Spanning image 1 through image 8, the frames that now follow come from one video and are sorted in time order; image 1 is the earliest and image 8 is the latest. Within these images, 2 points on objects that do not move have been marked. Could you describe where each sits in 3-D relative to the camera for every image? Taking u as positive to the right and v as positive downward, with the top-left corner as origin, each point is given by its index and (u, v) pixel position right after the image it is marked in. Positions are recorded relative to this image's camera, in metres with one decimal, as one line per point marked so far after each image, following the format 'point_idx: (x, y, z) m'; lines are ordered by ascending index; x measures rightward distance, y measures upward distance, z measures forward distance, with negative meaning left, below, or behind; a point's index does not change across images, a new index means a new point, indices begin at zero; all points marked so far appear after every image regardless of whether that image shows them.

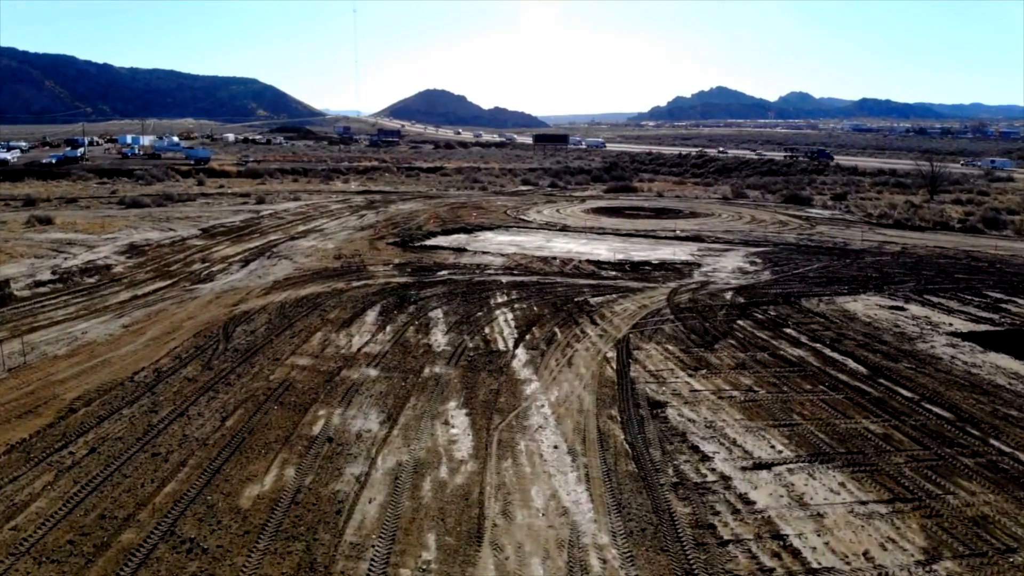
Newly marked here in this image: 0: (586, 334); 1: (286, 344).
0: (+2.1, -1.2, +19.7) m
1: (-5.9, -1.5, +18.5) m
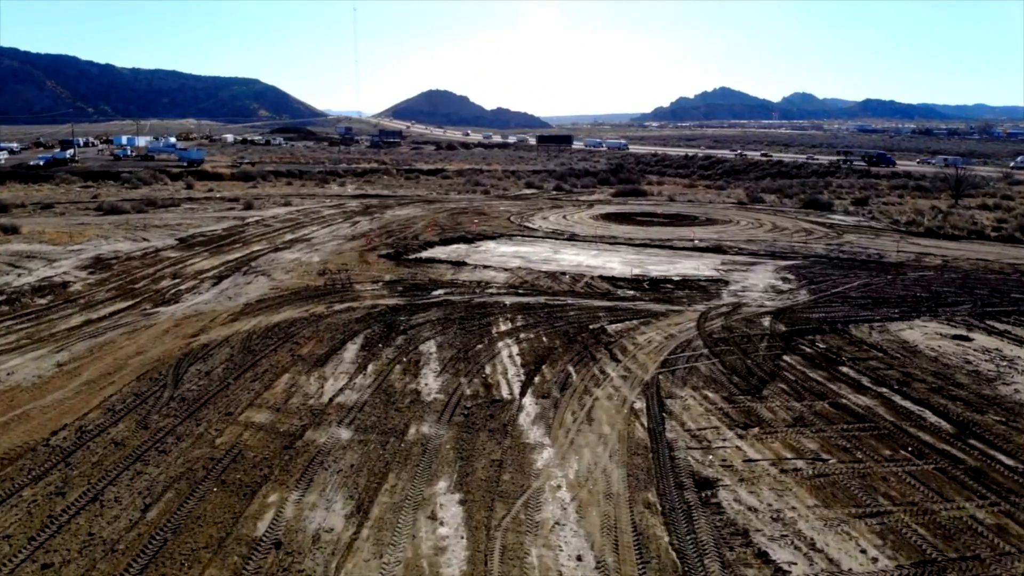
0: (+2.2, -2.0, +16.5) m
1: (-5.7, -2.2, +15.3) m
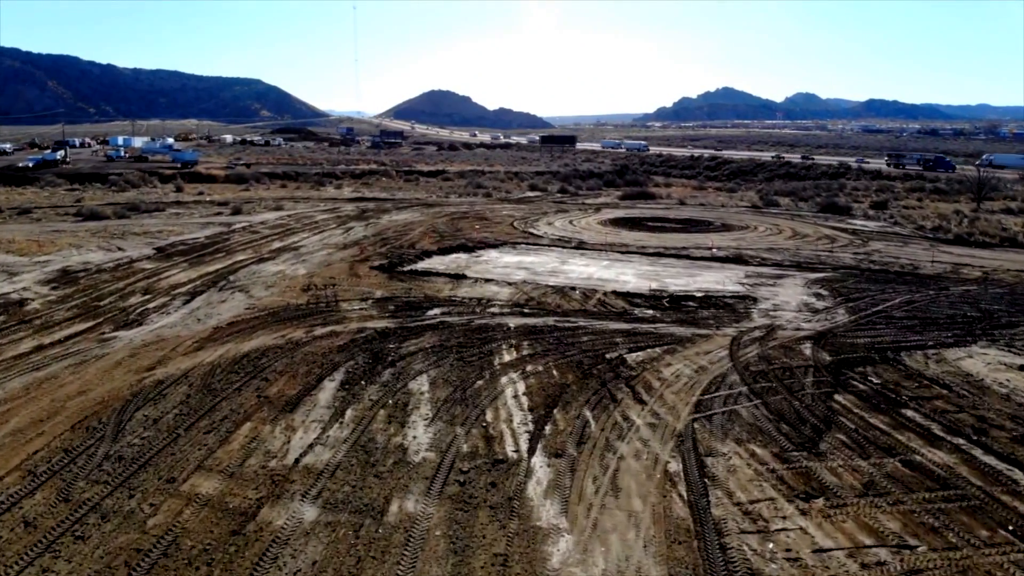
0: (+2.3, -2.6, +13.8) m
1: (-5.6, -2.8, +12.7) m
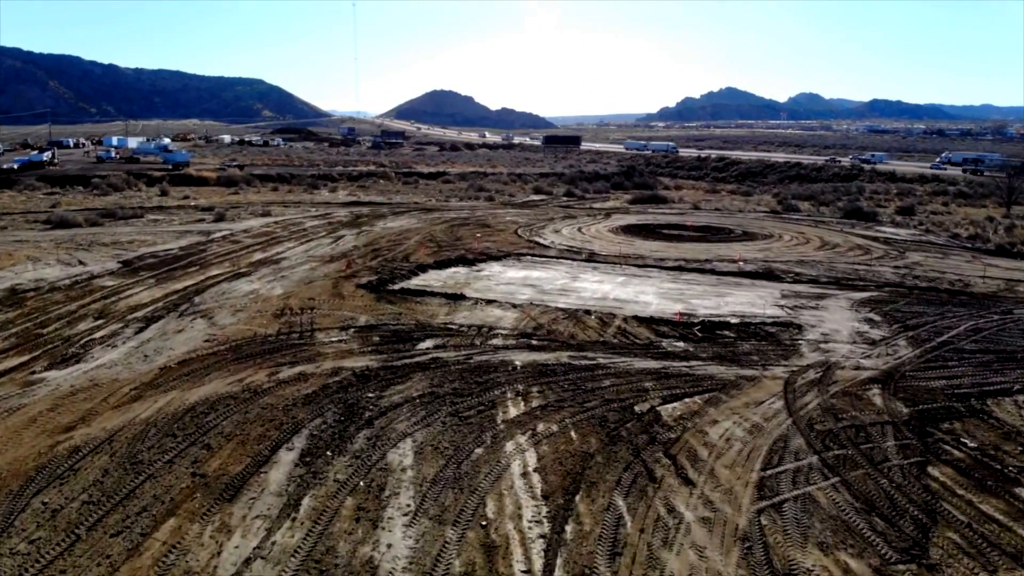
0: (+2.4, -3.4, +10.5) m
1: (-5.5, -3.6, +9.4) m
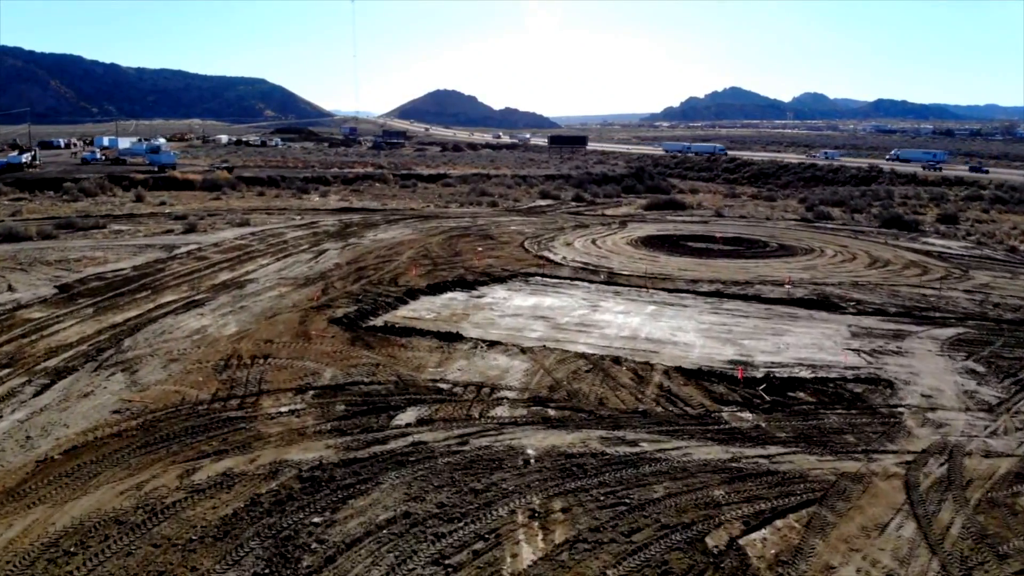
0: (+2.6, -4.4, +5.8) m
1: (-5.3, -4.6, +4.7) m
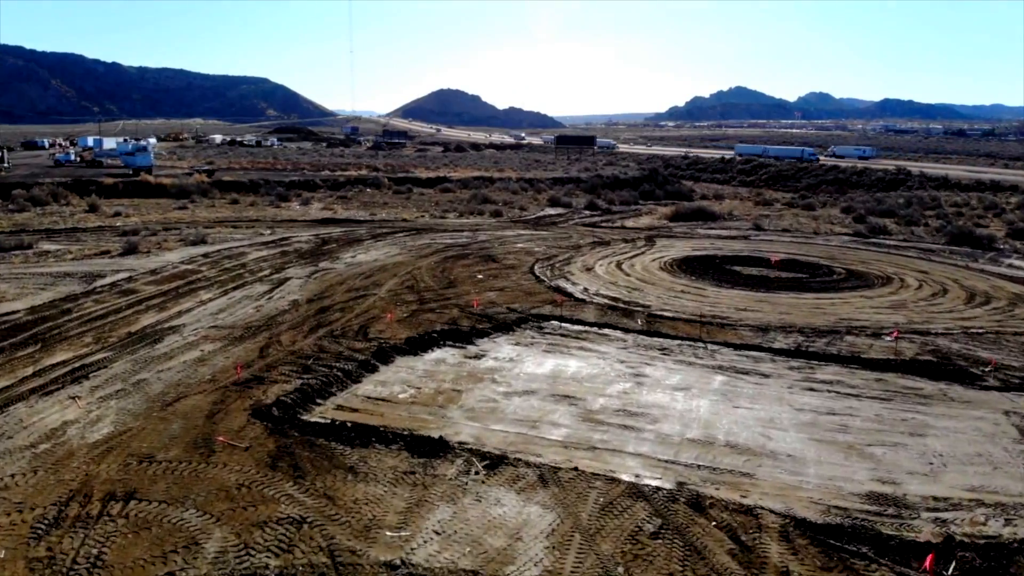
0: (+2.7, -5.9, -0.8) m
1: (-5.2, -6.1, -1.8) m
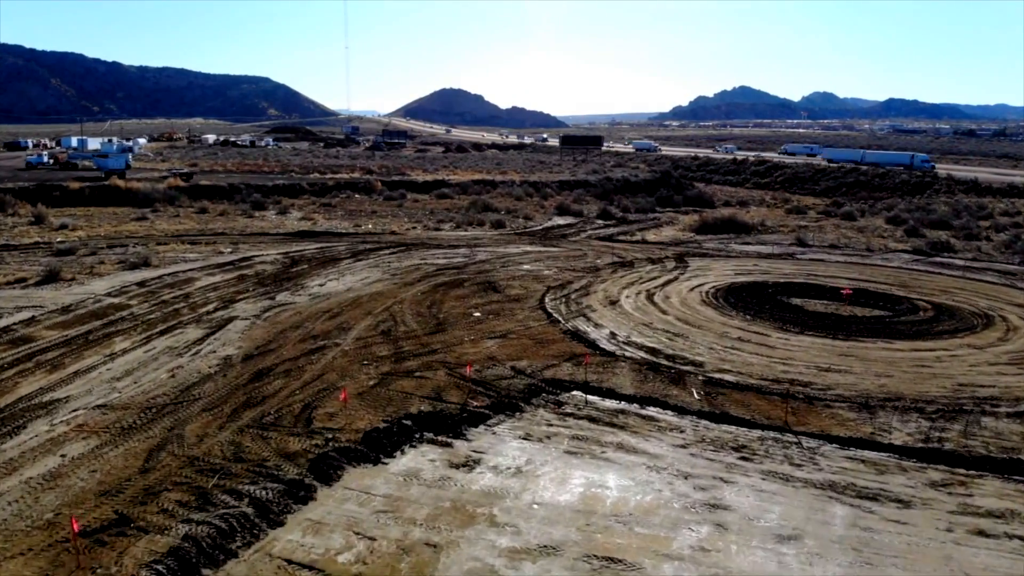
0: (+2.8, -7.2, -6.5) m
1: (-5.2, -7.3, -7.5) m
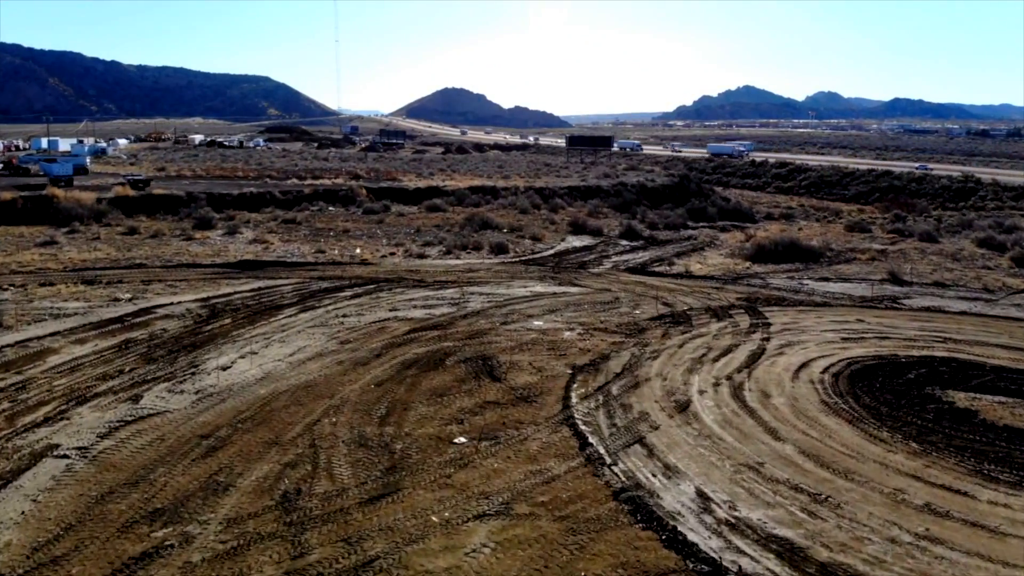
0: (+2.8, -9.1, -15.1) m
1: (-5.1, -9.3, -16.0) m
